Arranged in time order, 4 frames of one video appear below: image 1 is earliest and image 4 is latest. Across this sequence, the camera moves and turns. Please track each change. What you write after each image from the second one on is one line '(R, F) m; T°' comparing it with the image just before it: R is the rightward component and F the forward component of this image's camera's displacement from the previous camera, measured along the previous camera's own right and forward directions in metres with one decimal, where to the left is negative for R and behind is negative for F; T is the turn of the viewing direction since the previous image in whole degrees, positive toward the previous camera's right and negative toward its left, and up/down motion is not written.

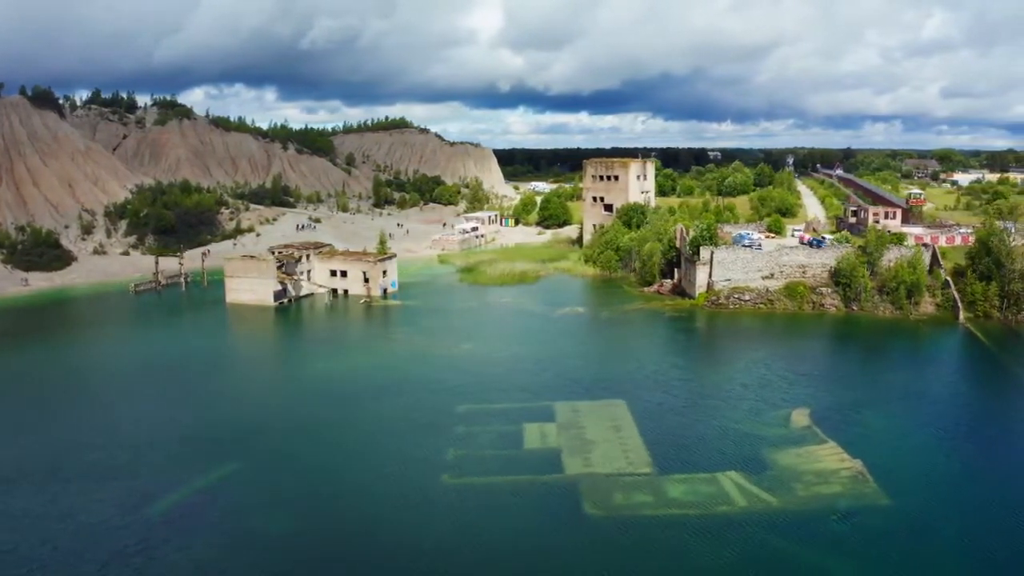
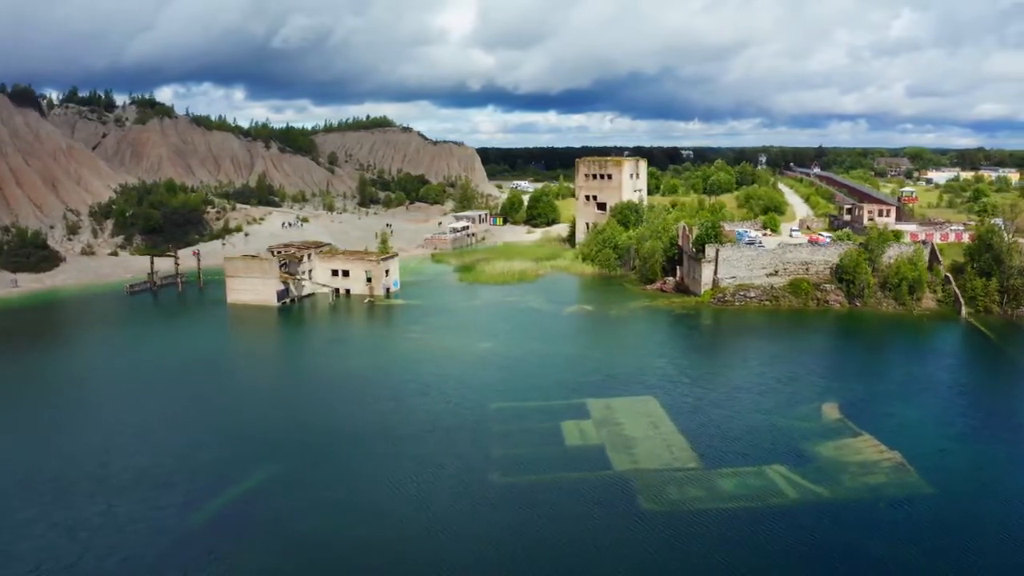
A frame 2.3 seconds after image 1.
(-0.9, -0.1) m; +2°
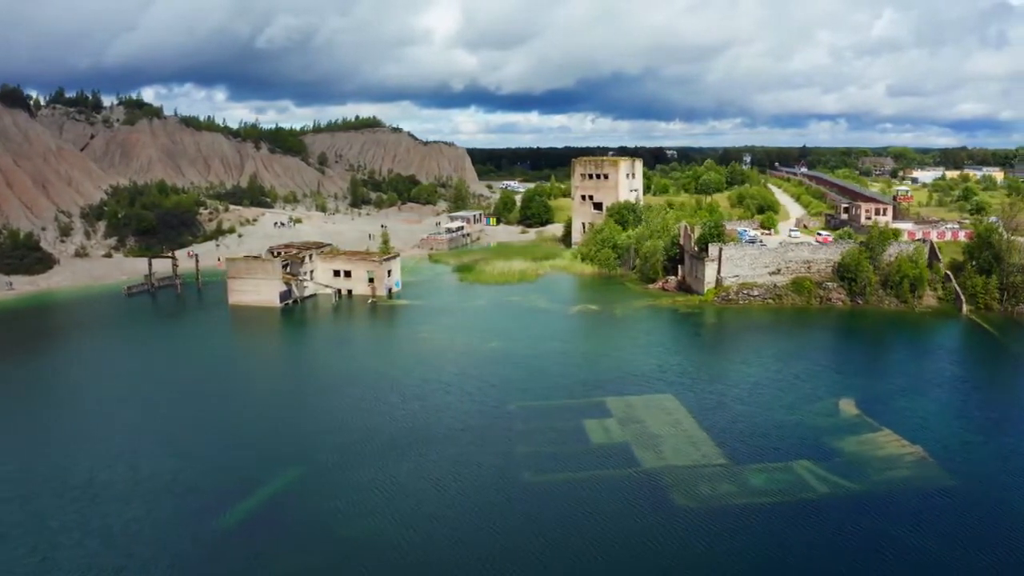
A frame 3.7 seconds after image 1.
(-0.5, -0.1) m; +1°
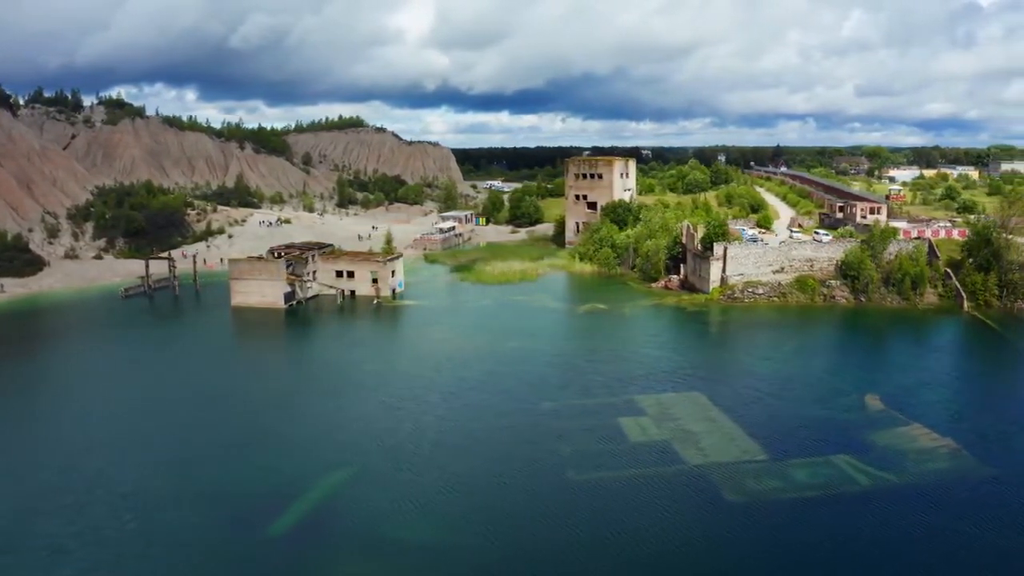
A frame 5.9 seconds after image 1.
(-0.8, -0.1) m; +2°
